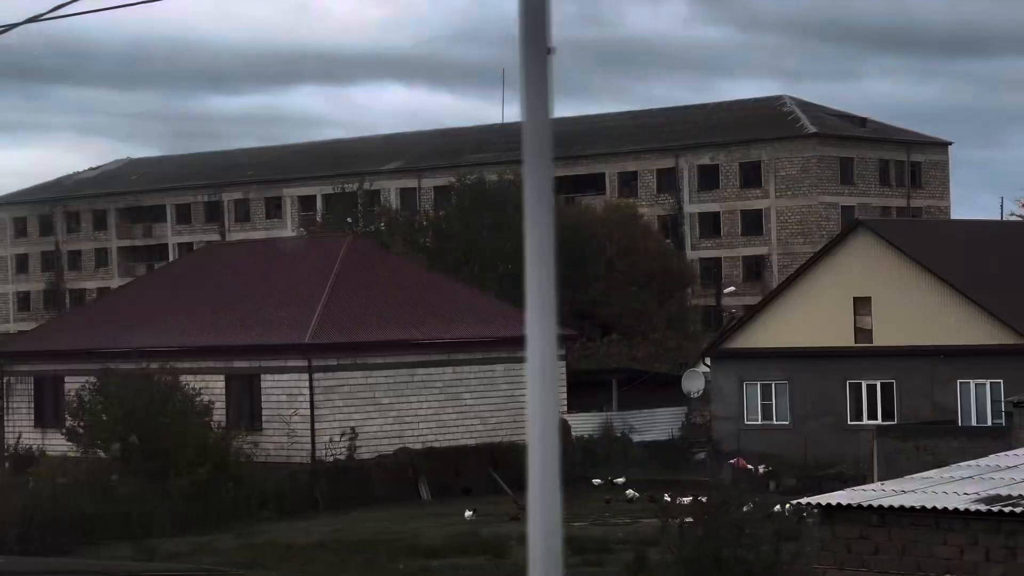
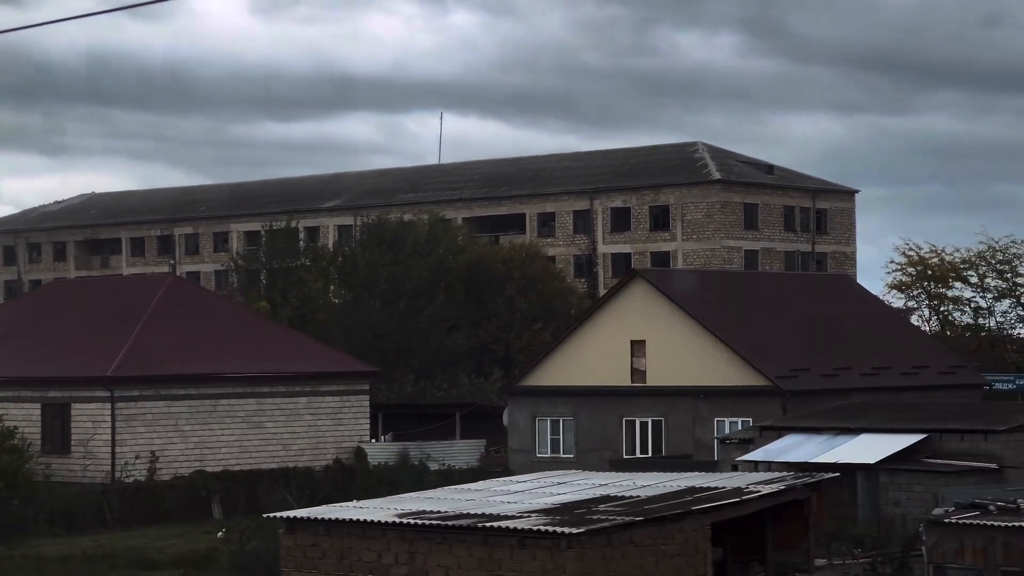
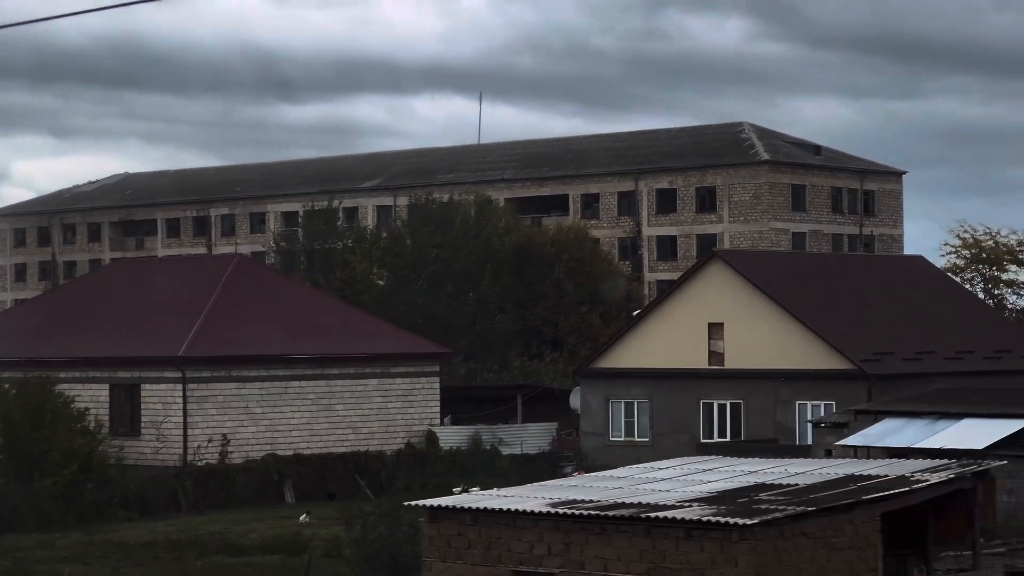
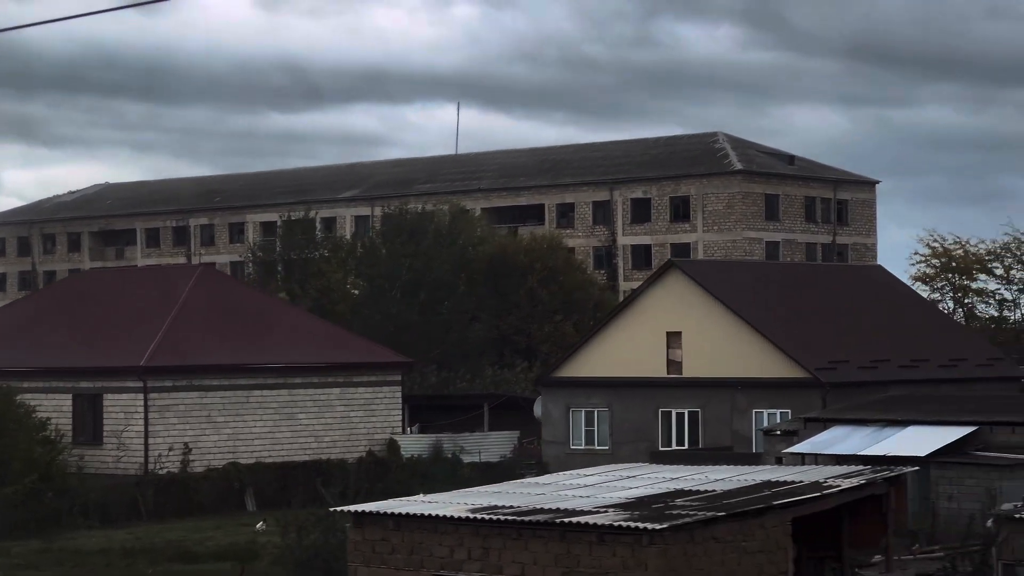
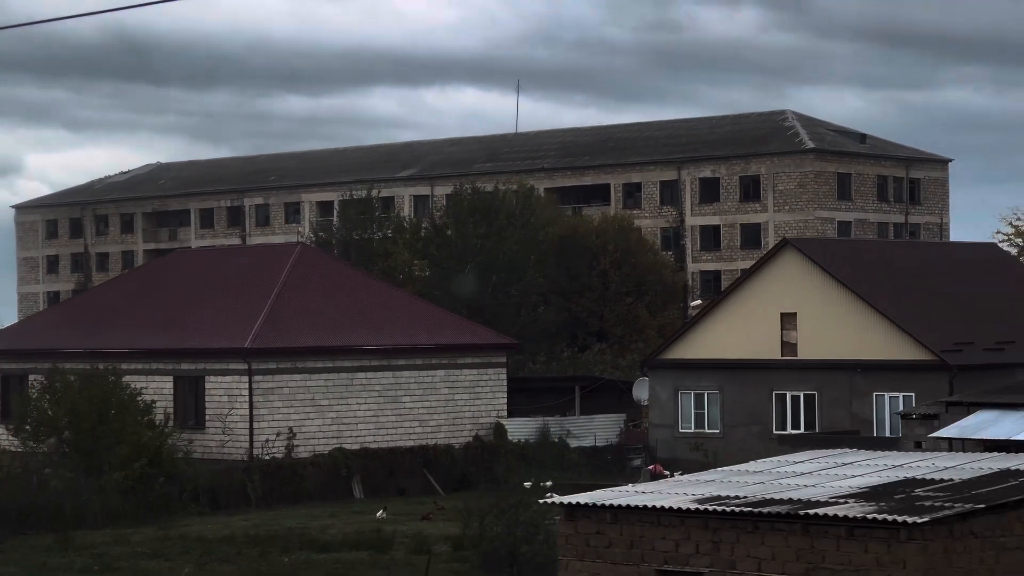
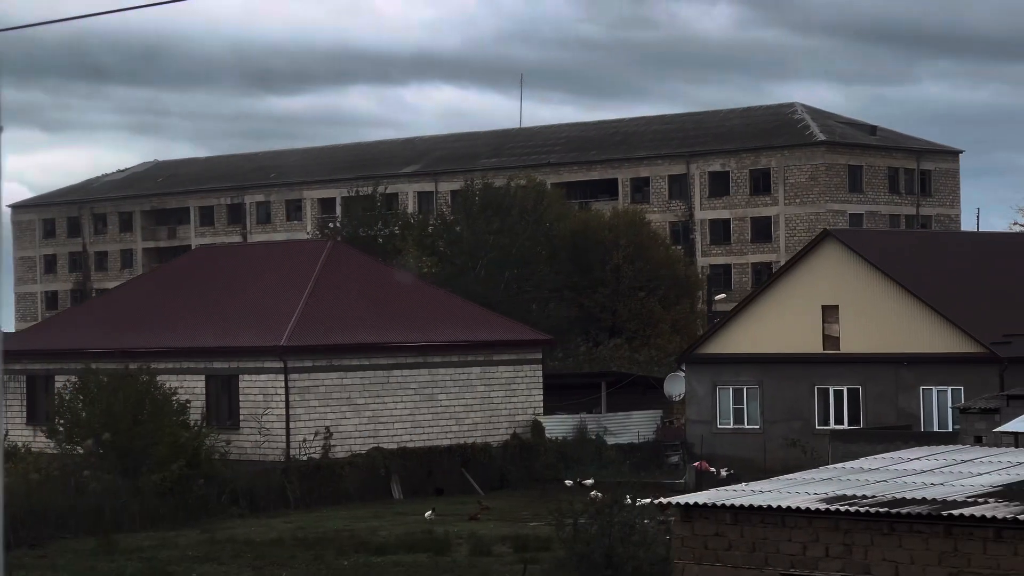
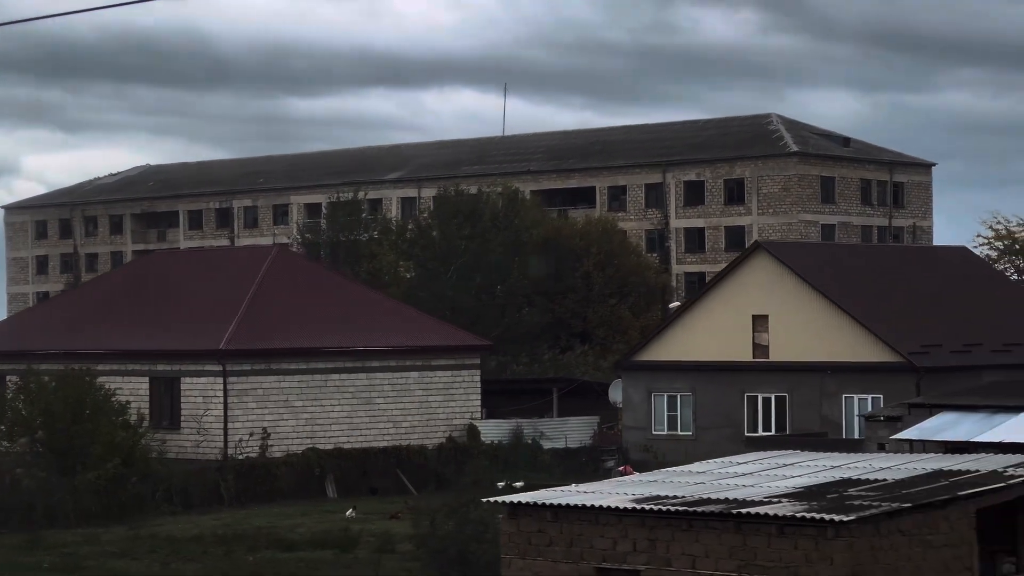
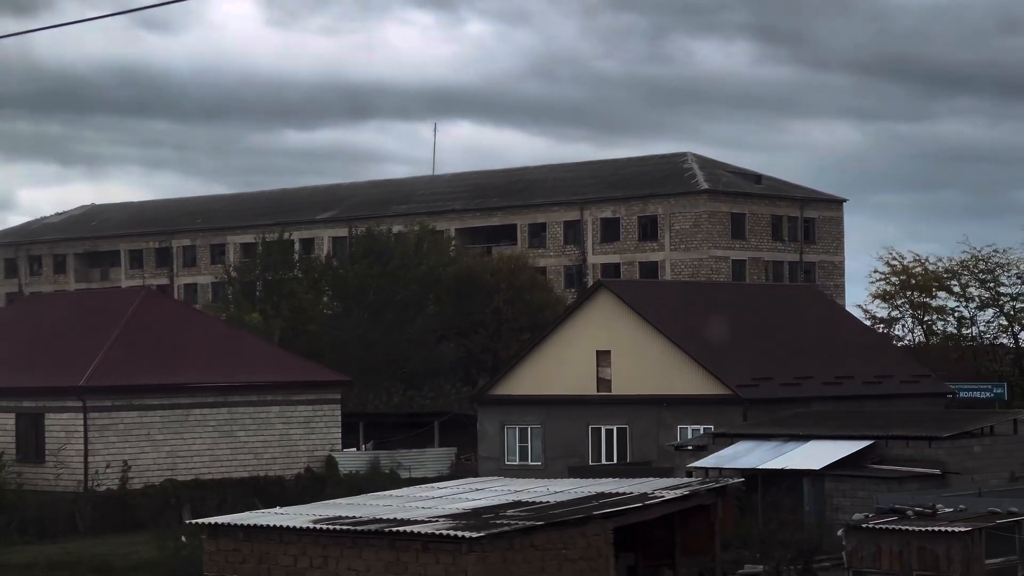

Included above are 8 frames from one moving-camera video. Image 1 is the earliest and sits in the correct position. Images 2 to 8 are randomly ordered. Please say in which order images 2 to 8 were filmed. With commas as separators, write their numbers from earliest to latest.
6, 5, 7, 3, 4, 2, 8
